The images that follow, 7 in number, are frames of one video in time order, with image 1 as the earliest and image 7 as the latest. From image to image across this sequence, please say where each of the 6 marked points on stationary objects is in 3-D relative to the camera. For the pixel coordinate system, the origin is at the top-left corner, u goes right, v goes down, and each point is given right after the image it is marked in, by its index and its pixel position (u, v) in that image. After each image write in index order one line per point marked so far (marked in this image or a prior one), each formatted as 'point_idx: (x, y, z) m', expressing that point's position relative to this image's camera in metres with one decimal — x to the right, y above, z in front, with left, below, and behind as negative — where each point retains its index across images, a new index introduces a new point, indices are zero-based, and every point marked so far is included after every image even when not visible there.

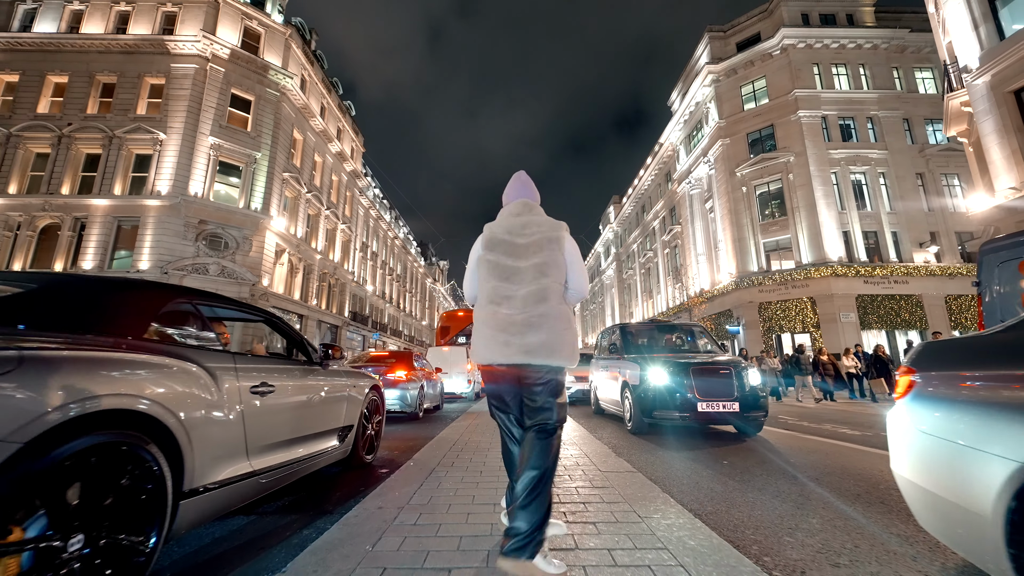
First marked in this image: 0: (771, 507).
0: (+1.6, -1.4, +2.8) m
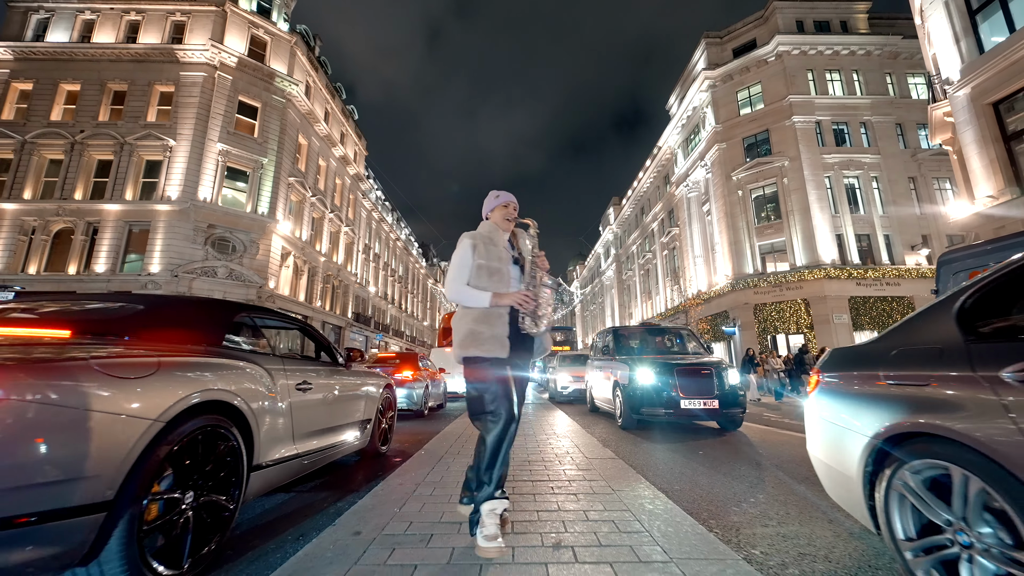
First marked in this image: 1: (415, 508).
0: (+1.6, -1.5, +3.3) m
1: (-0.6, -1.3, +2.6) m
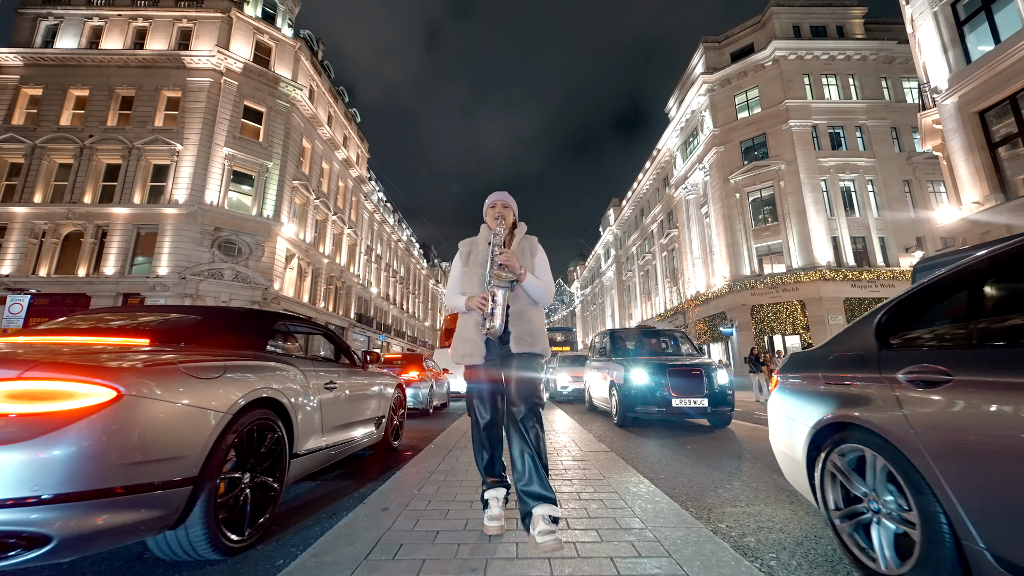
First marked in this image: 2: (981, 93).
0: (+1.7, -1.6, +3.6) m
1: (-0.5, -1.4, +3.0) m
2: (+12.5, +5.2, +11.3) m
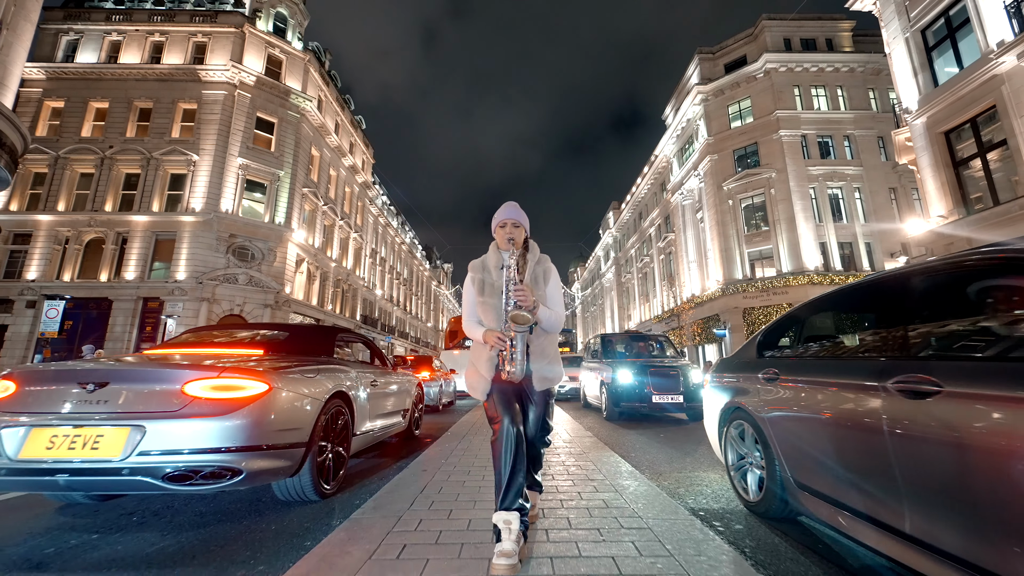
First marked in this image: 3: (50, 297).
0: (+1.7, -1.8, +4.6) m
1: (-0.5, -1.6, +3.9) m
2: (+12.5, +5.0, +12.2) m
3: (-18.8, -0.4, +17.3) m
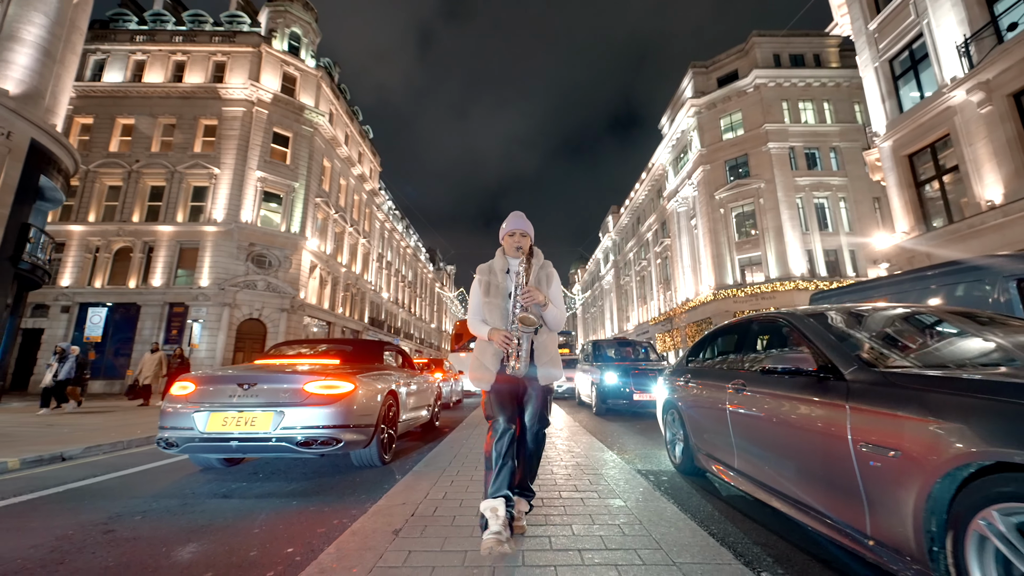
0: (+1.7, -2.1, +5.8) m
1: (-0.5, -1.9, +5.2) m
2: (+12.6, +4.7, +13.4) m
3: (-18.7, -0.7, +18.6) m
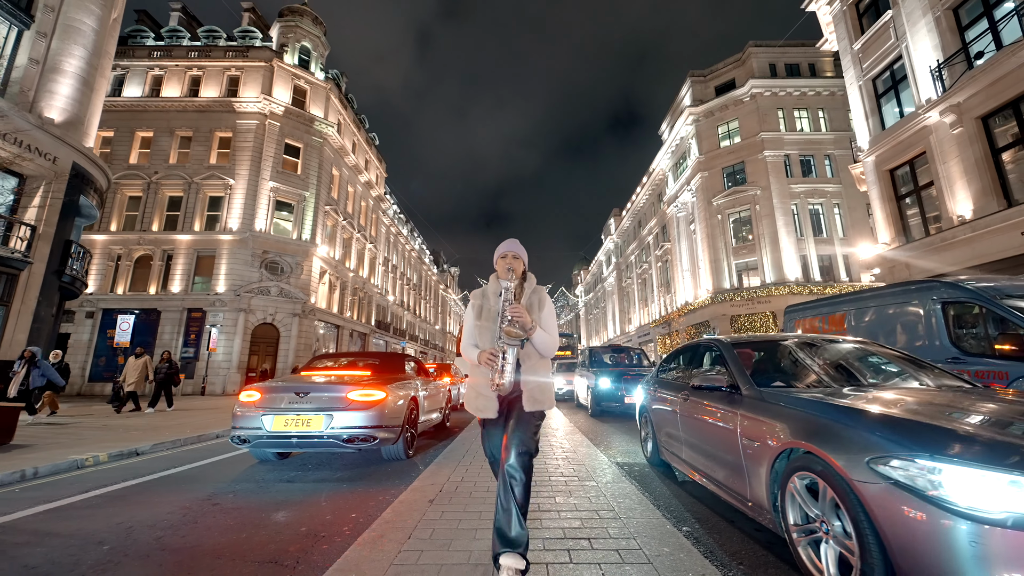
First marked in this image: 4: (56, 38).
0: (+1.8, -2.4, +6.7) m
1: (-0.5, -2.2, +6.1) m
2: (+12.7, +4.4, +14.2) m
3: (-18.5, -1.1, +19.7) m
4: (-13.4, +7.4, +12.5) m
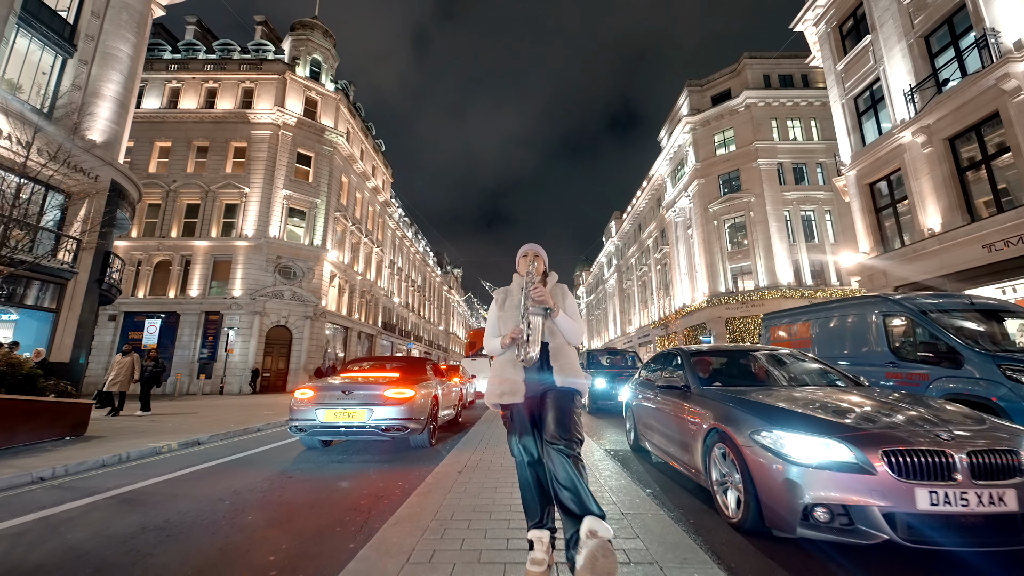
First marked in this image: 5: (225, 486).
0: (+1.9, -2.6, +7.7) m
1: (-0.4, -2.4, +7.1) m
2: (+12.8, +4.2, +15.1) m
3: (-18.4, -1.3, +20.7) m
4: (-13.3, +7.1, +13.5) m
5: (-2.9, -2.0, +4.3) m
